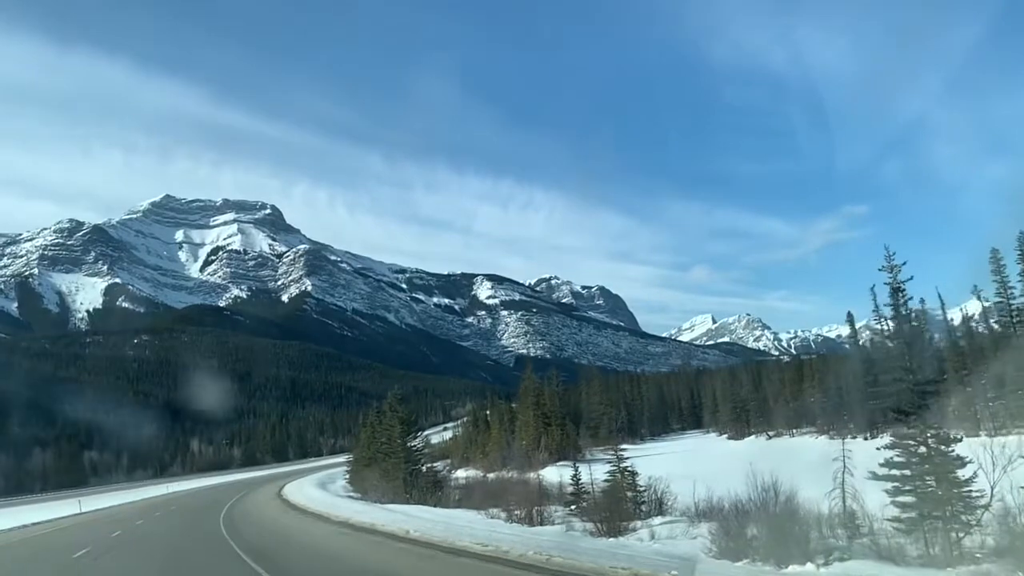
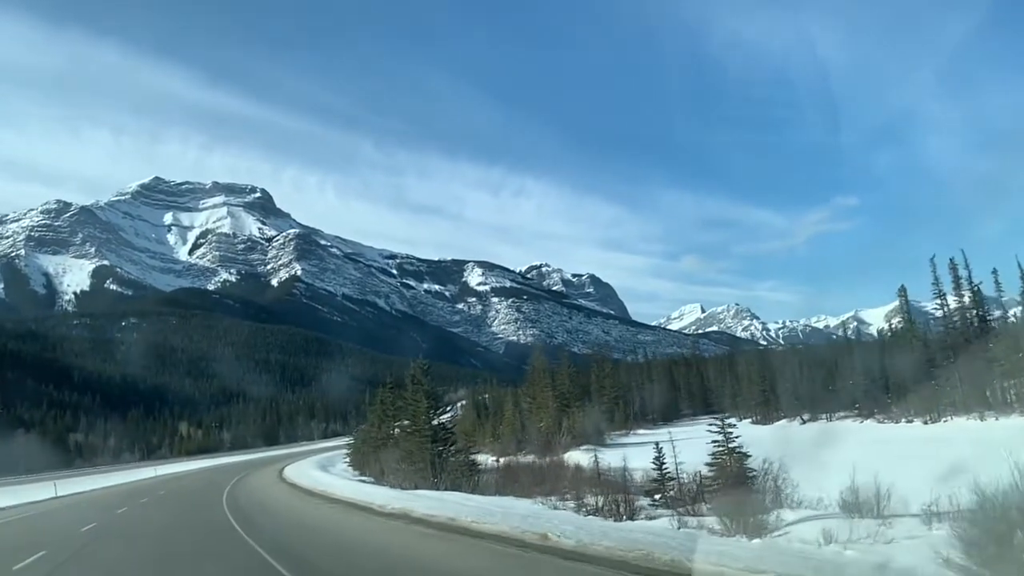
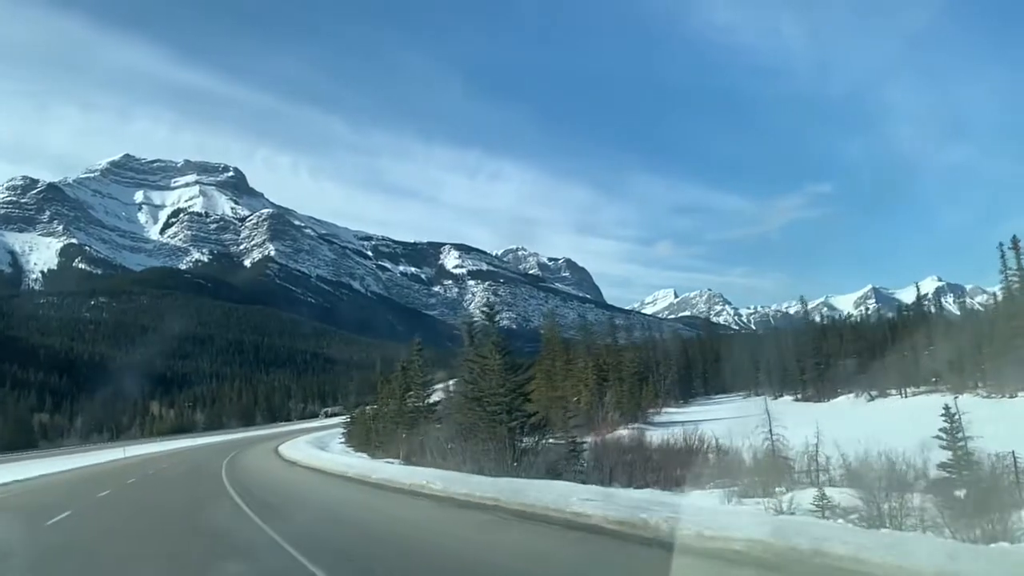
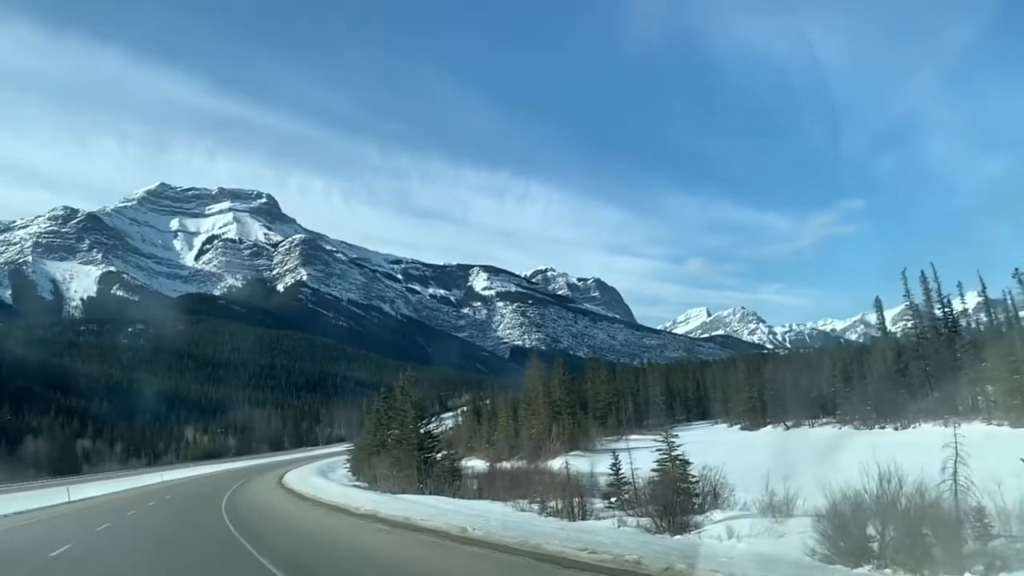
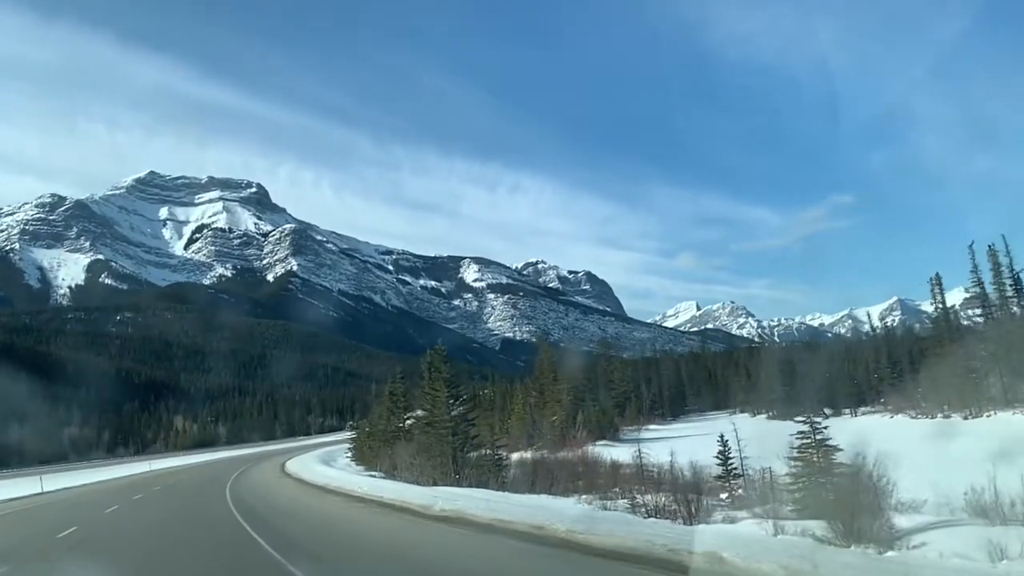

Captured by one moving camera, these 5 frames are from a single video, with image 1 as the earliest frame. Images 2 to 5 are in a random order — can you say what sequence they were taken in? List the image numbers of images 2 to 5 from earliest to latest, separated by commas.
4, 2, 5, 3
